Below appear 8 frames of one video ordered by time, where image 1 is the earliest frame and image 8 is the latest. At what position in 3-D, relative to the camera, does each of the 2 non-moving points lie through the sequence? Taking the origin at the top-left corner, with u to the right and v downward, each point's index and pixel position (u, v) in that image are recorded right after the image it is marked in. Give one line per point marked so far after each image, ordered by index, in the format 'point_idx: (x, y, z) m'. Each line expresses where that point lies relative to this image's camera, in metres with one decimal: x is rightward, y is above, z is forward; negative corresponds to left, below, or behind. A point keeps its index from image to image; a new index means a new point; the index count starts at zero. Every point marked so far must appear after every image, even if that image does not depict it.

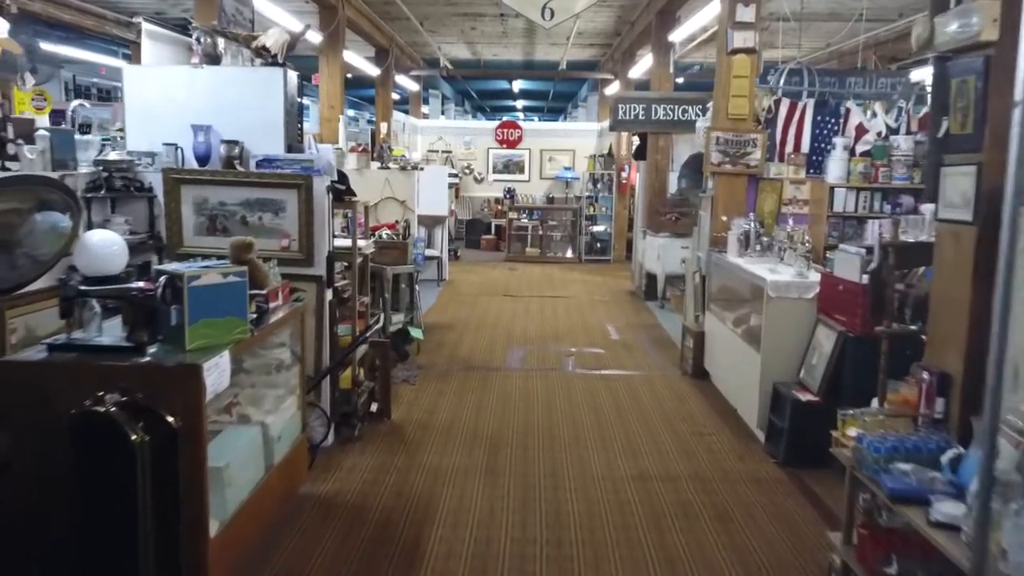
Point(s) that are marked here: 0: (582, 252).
0: (+1.0, +0.5, +12.6) m
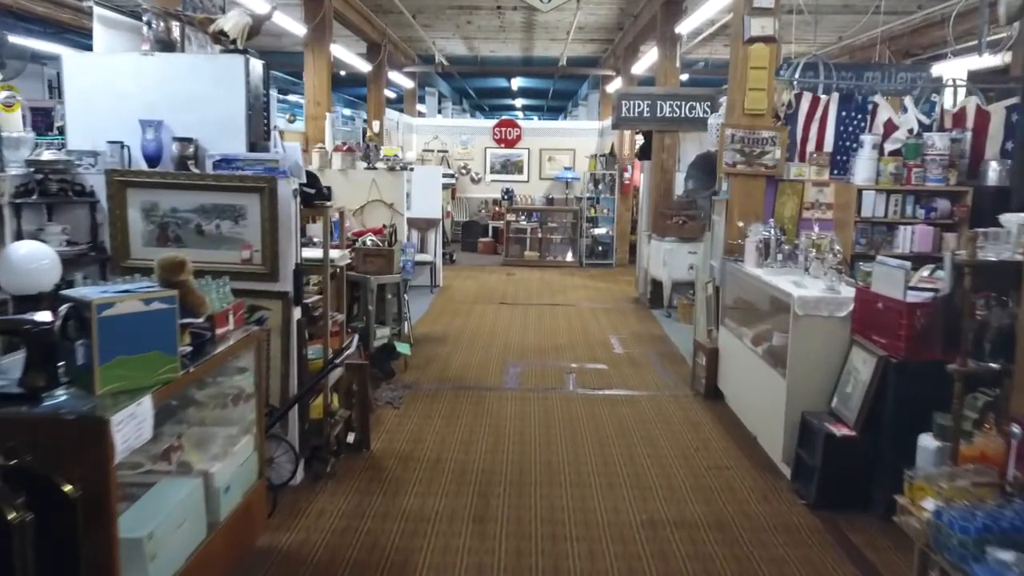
0: (+1.0, +0.4, +12.1) m
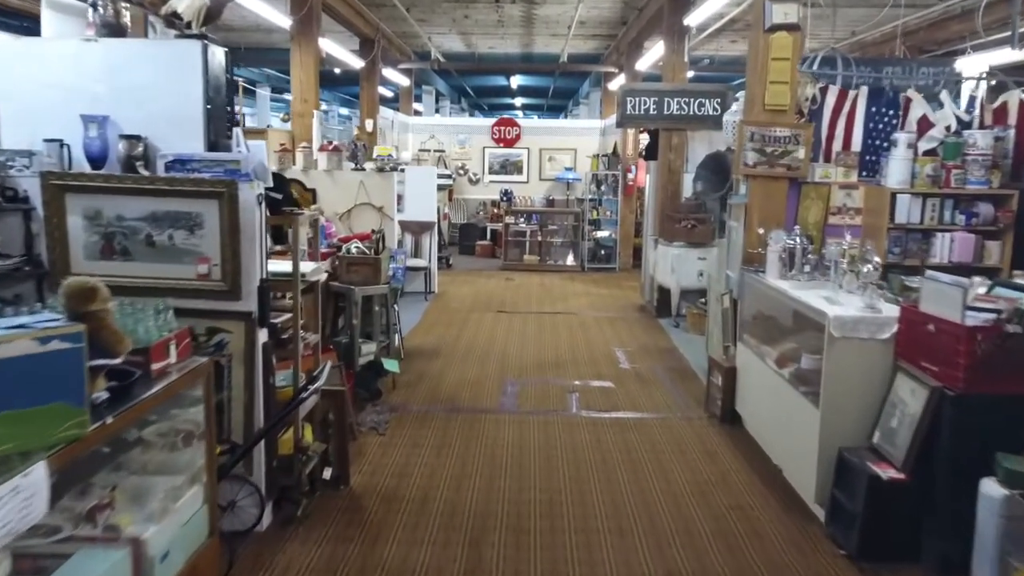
0: (+1.0, +0.4, +11.6) m
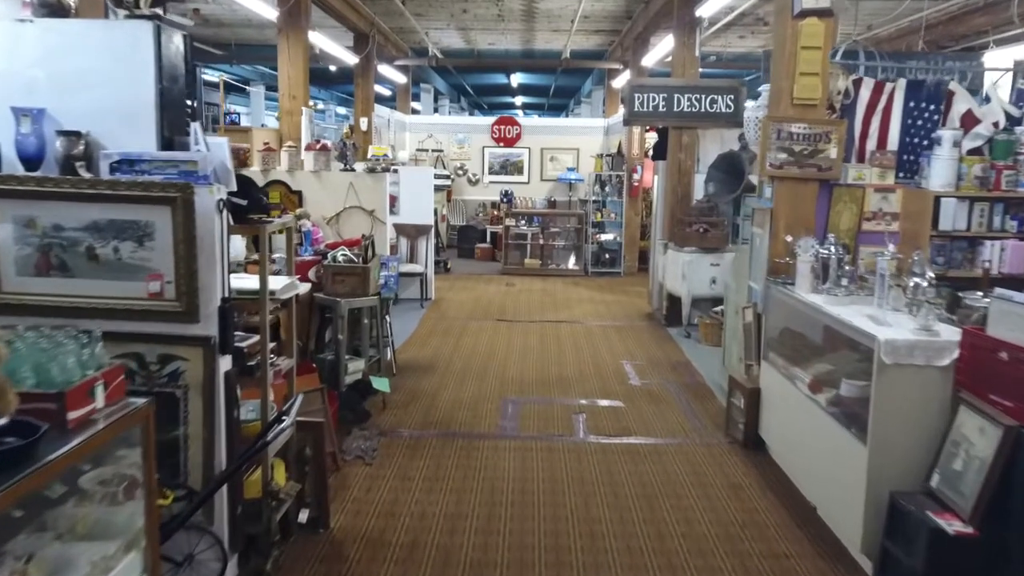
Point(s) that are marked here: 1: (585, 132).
0: (+1.0, +0.3, +11.2) m
1: (+1.1, +2.4, +13.5) m
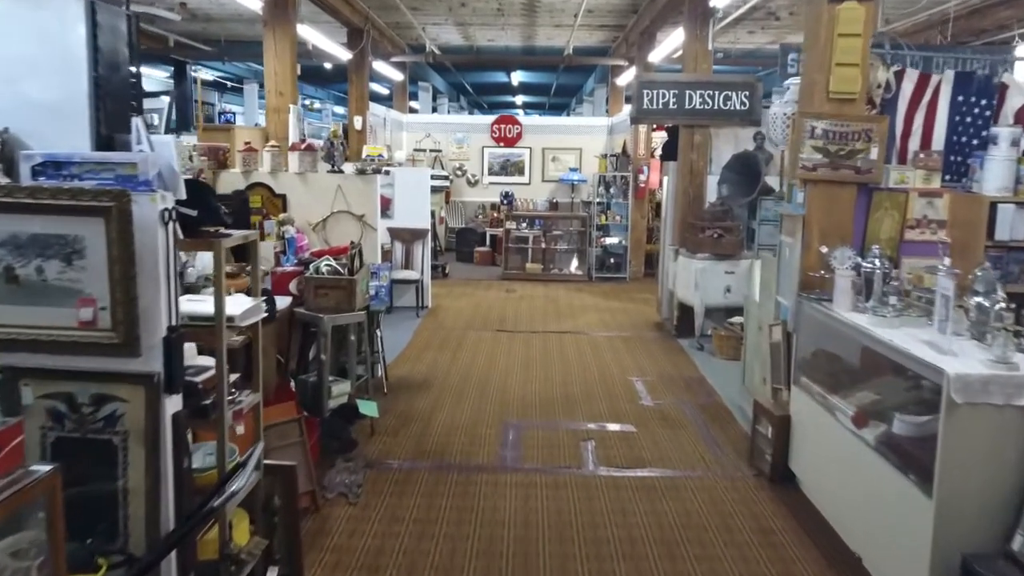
0: (+1.0, +0.2, +10.7) m
1: (+1.1, +2.3, +13.1) m
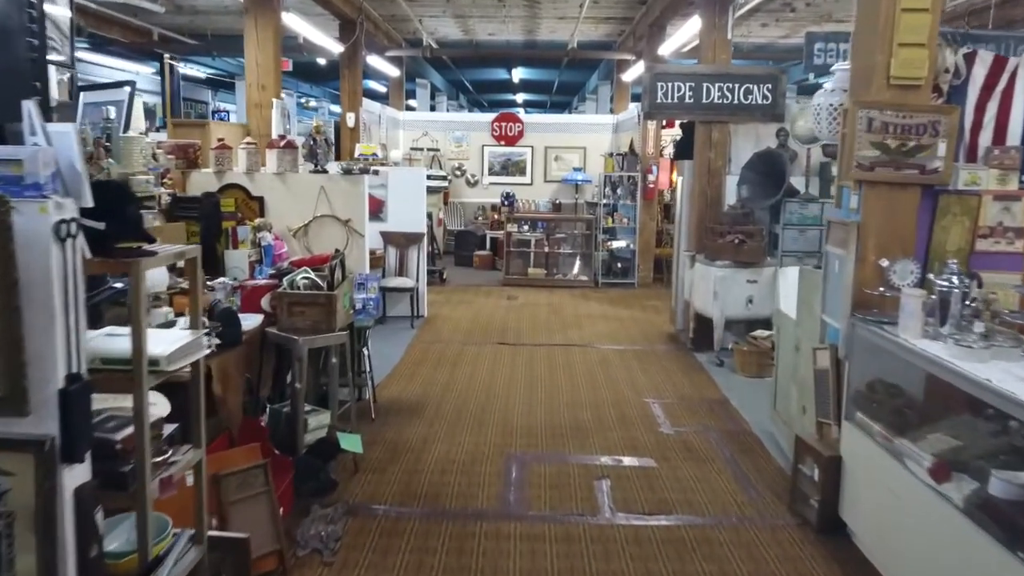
0: (+1.0, +0.2, +10.2) m
1: (+1.1, +2.2, +12.5) m
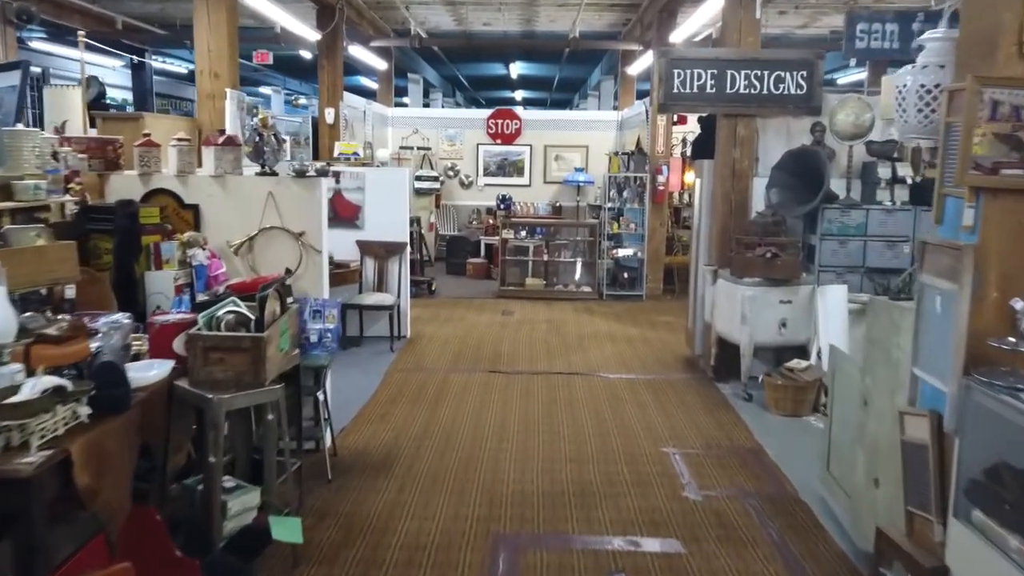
0: (+0.9, 0.0, +9.3) m
1: (+1.1, +2.1, +11.6) m
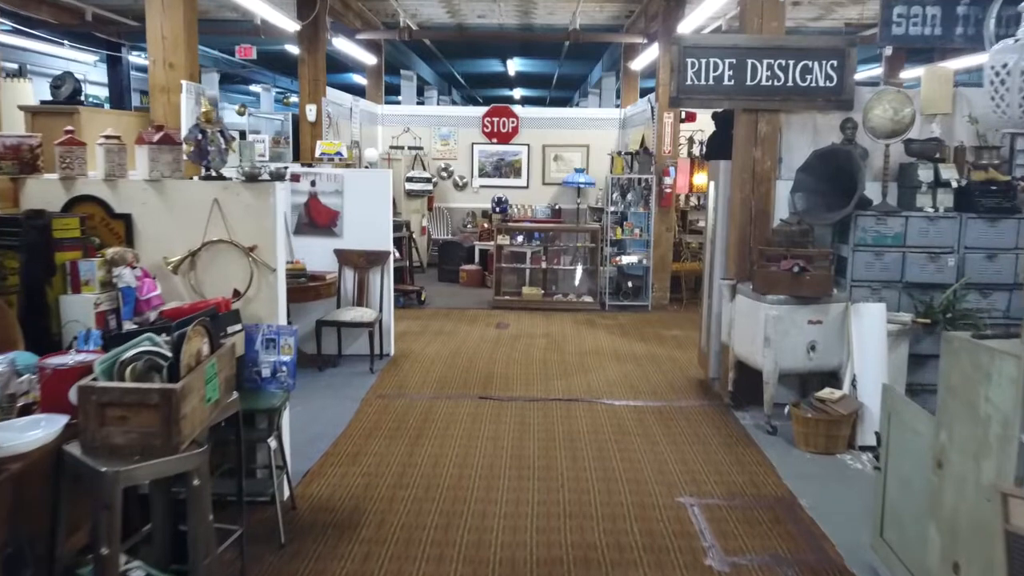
0: (+0.9, 0.0, +8.7) m
1: (+1.0, +2.0, +11.0) m
